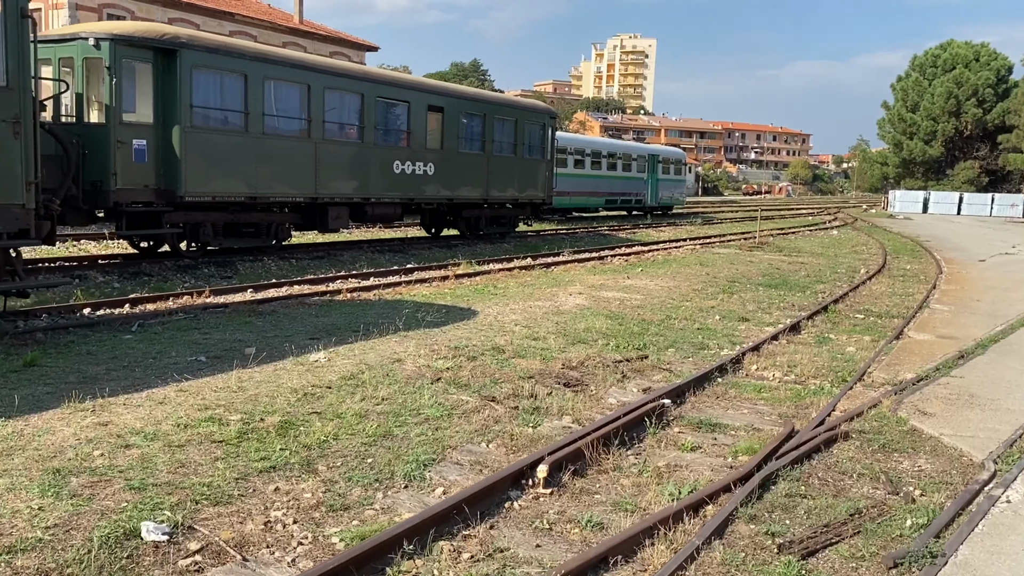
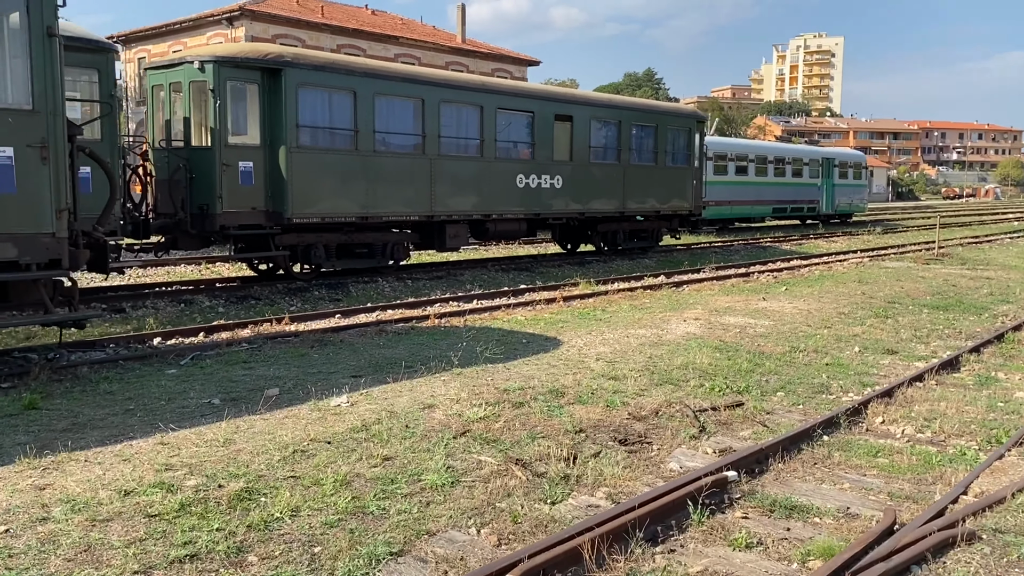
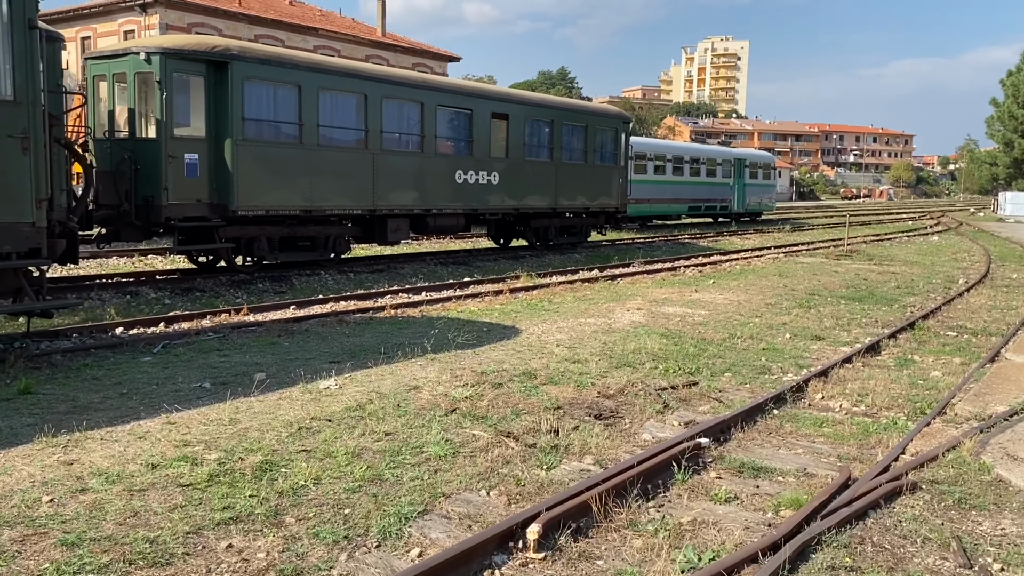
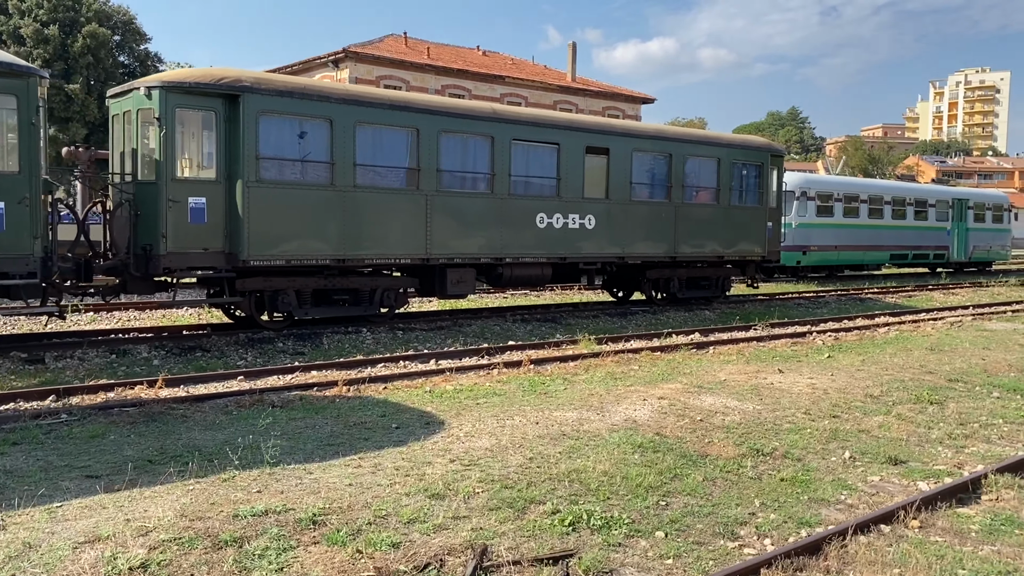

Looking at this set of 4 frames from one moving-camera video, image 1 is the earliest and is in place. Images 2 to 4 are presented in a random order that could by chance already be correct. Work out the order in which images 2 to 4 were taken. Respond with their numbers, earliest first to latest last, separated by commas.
3, 2, 4
